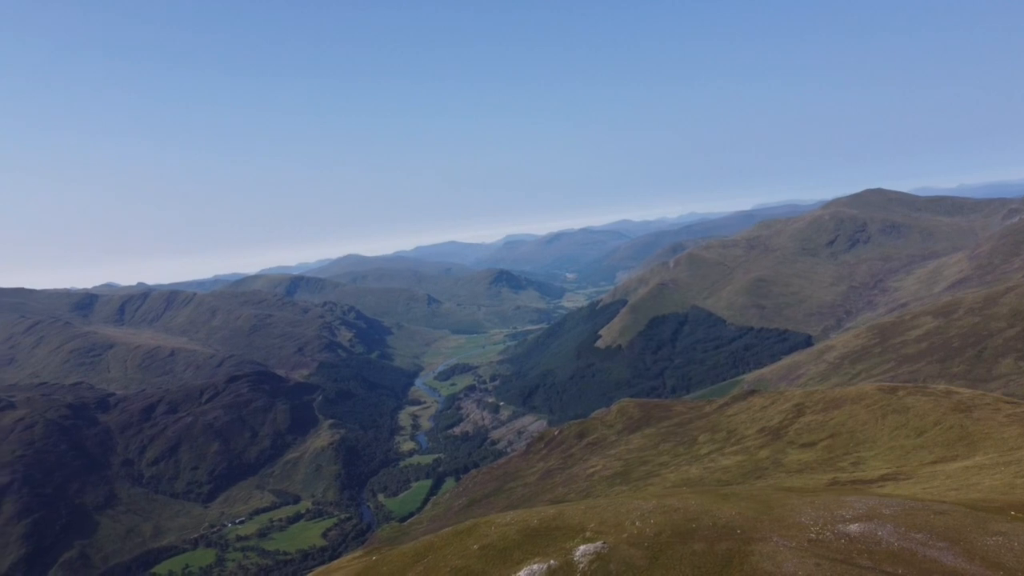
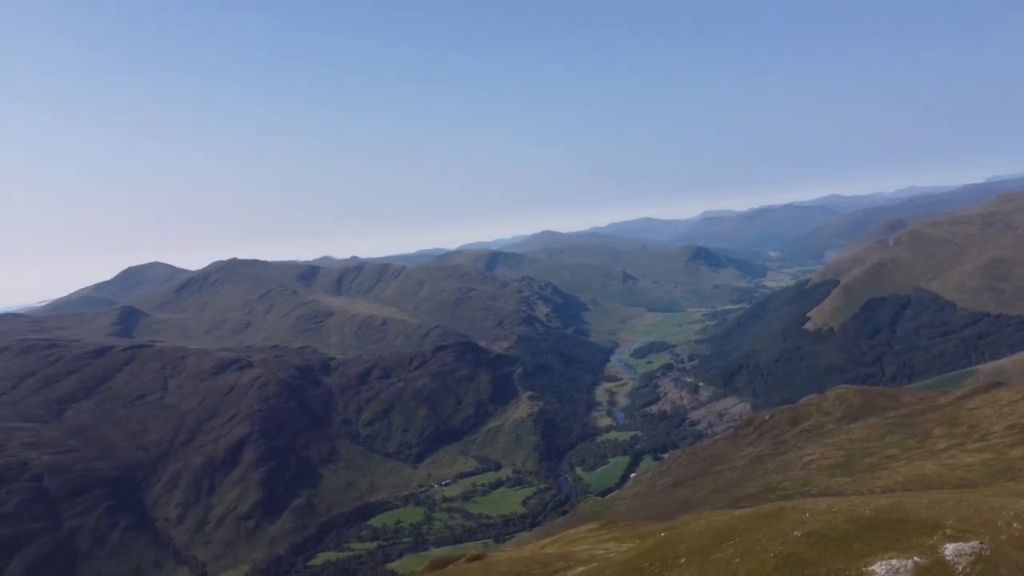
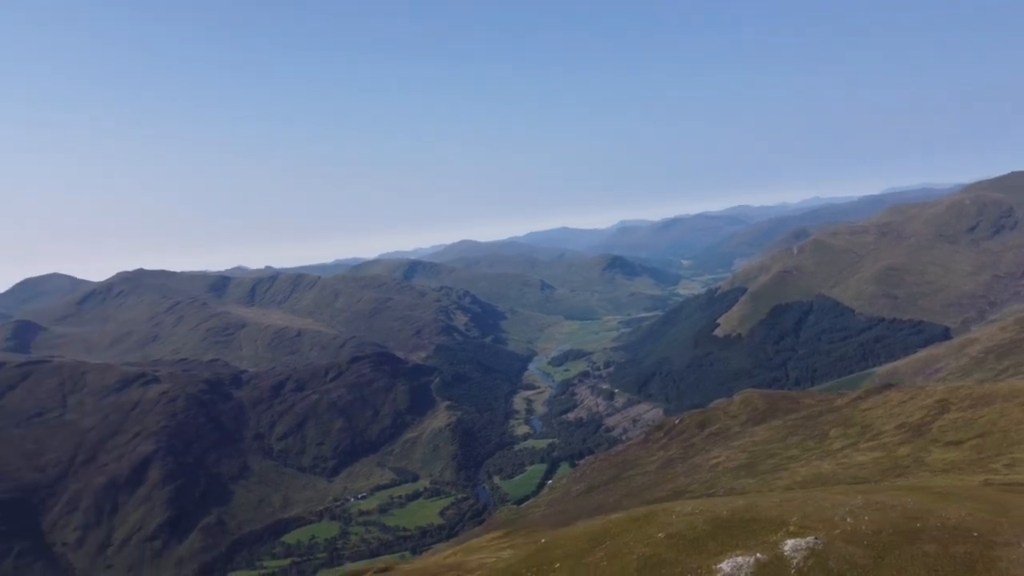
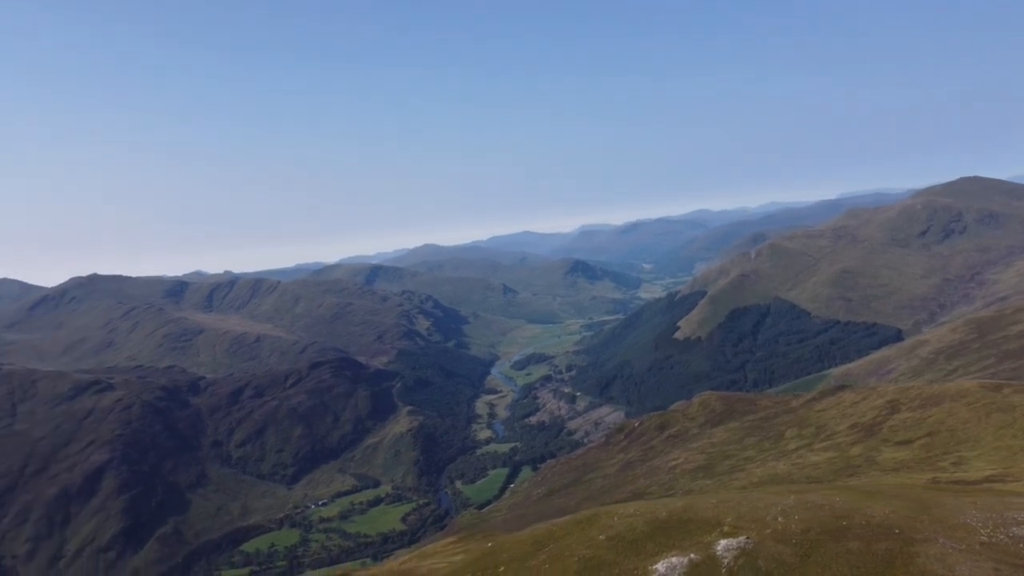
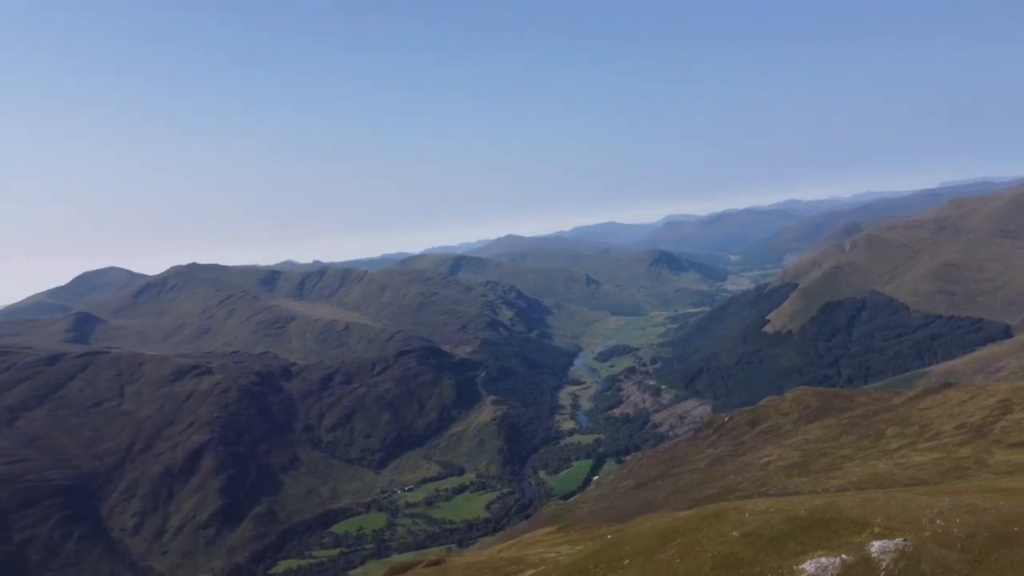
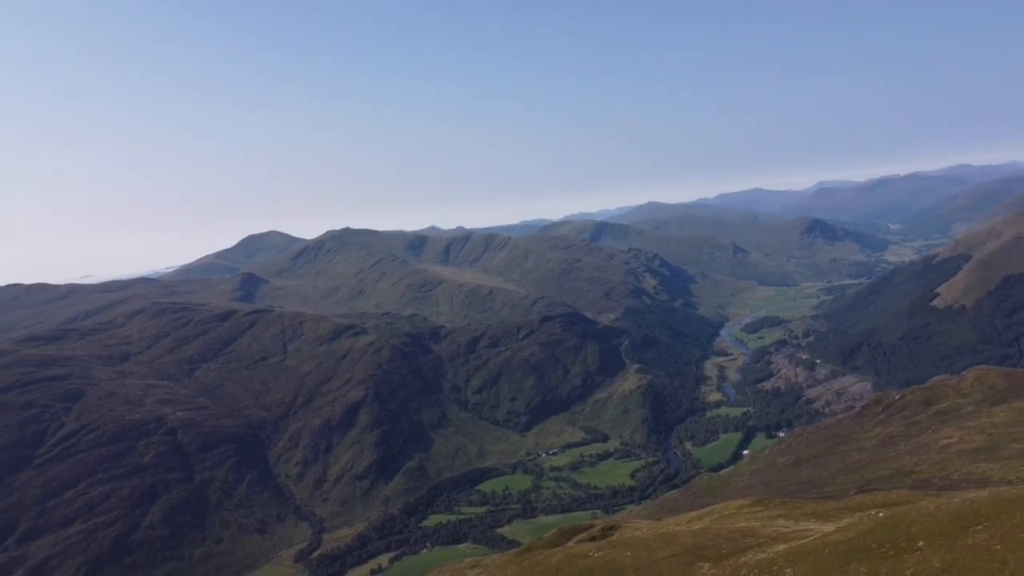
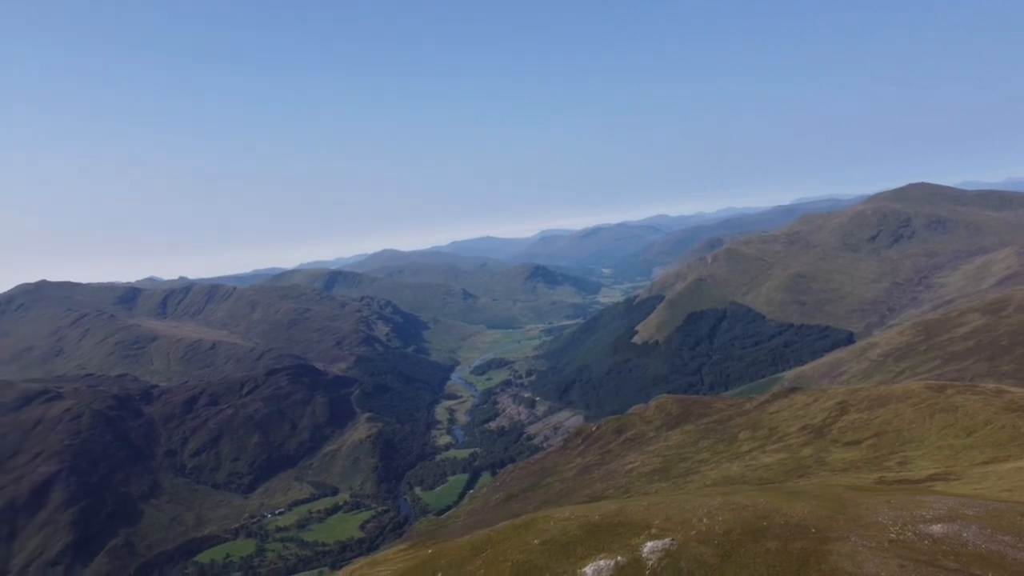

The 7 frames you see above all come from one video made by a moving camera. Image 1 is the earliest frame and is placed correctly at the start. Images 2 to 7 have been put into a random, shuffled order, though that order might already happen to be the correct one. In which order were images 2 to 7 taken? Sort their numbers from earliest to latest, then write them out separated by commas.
7, 4, 3, 5, 2, 6
